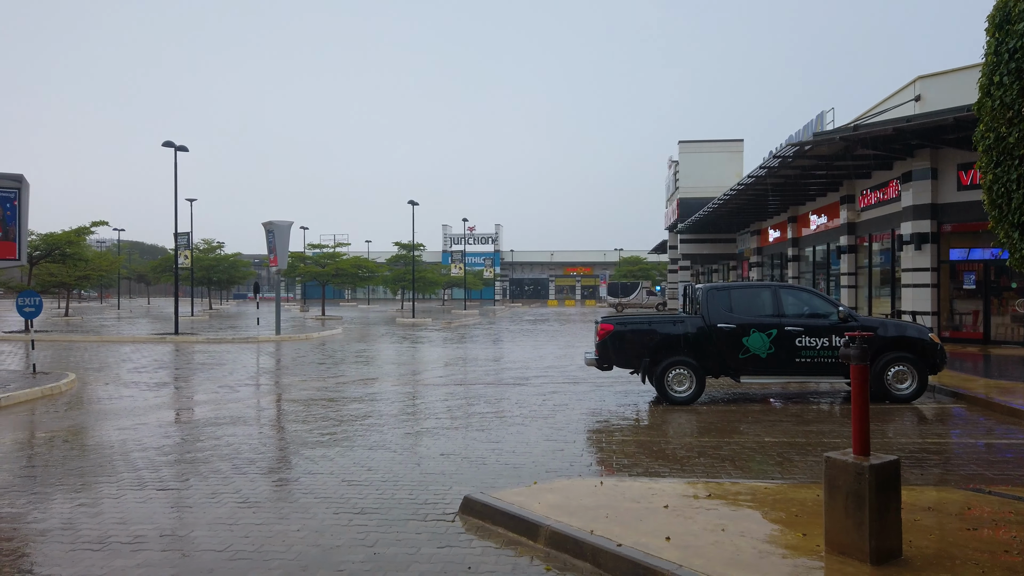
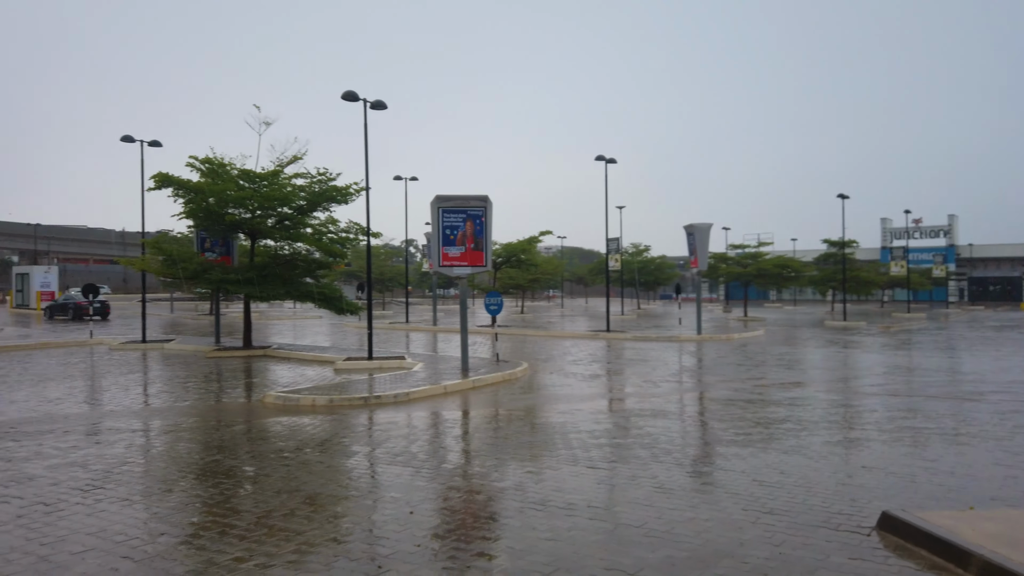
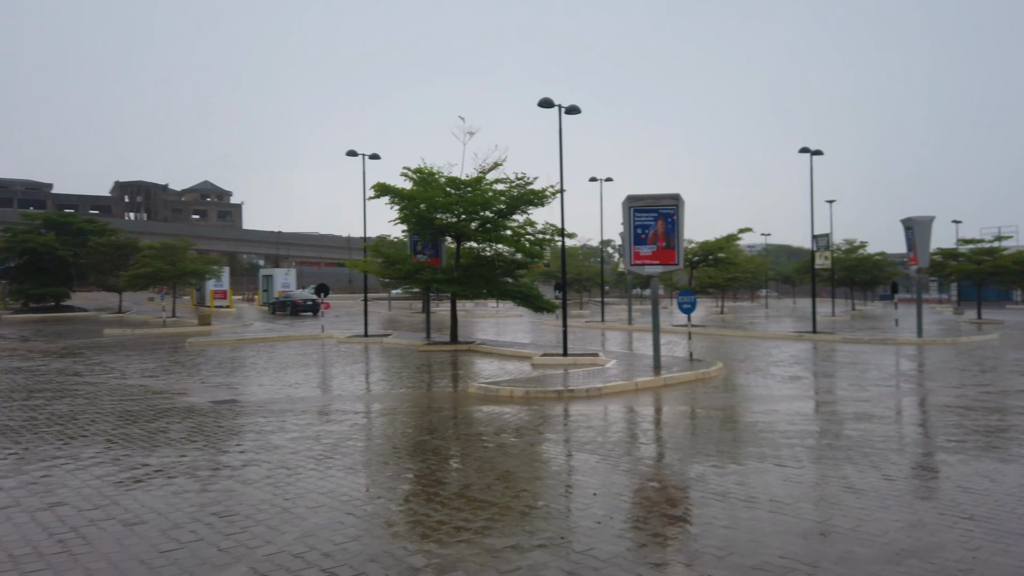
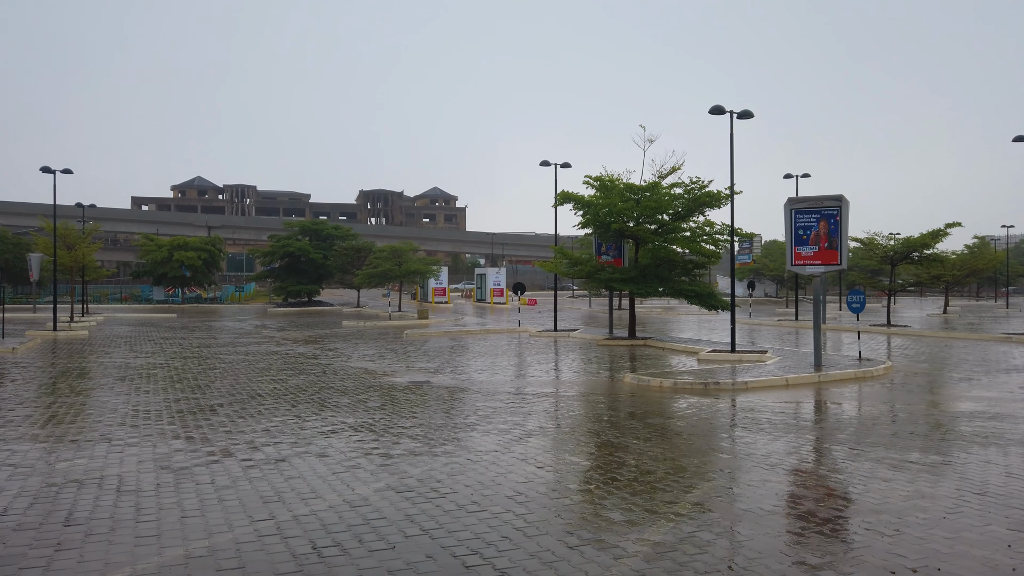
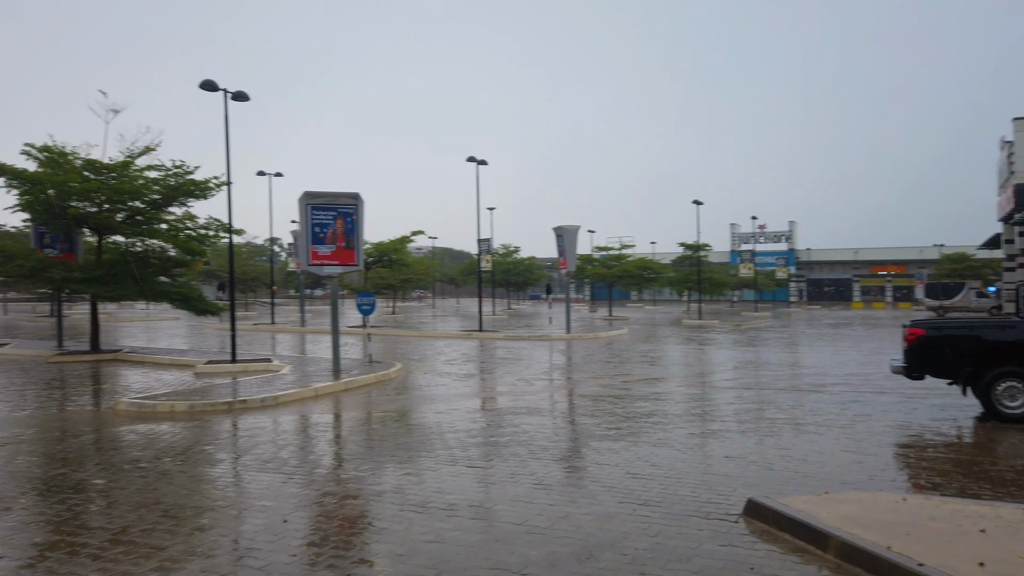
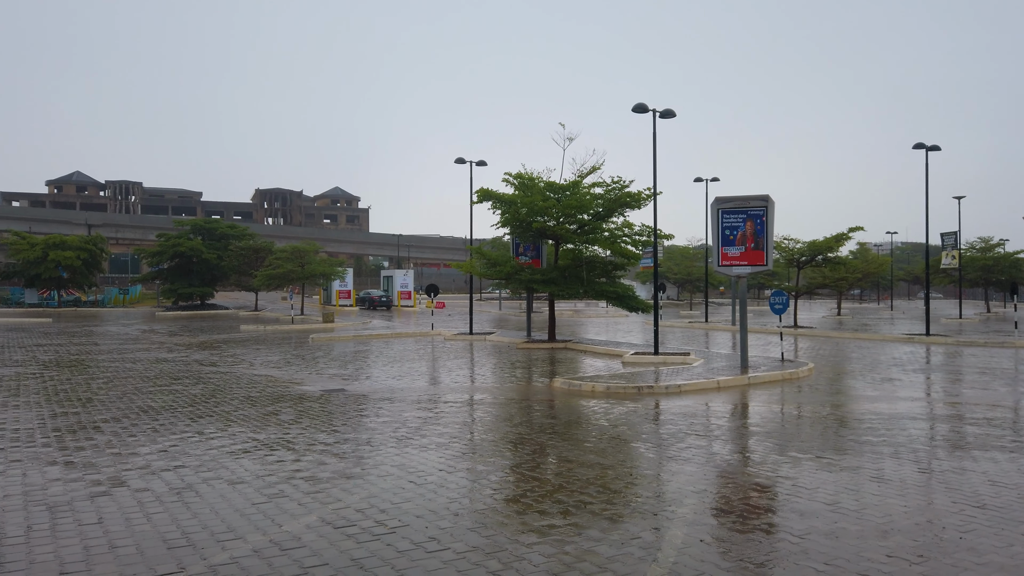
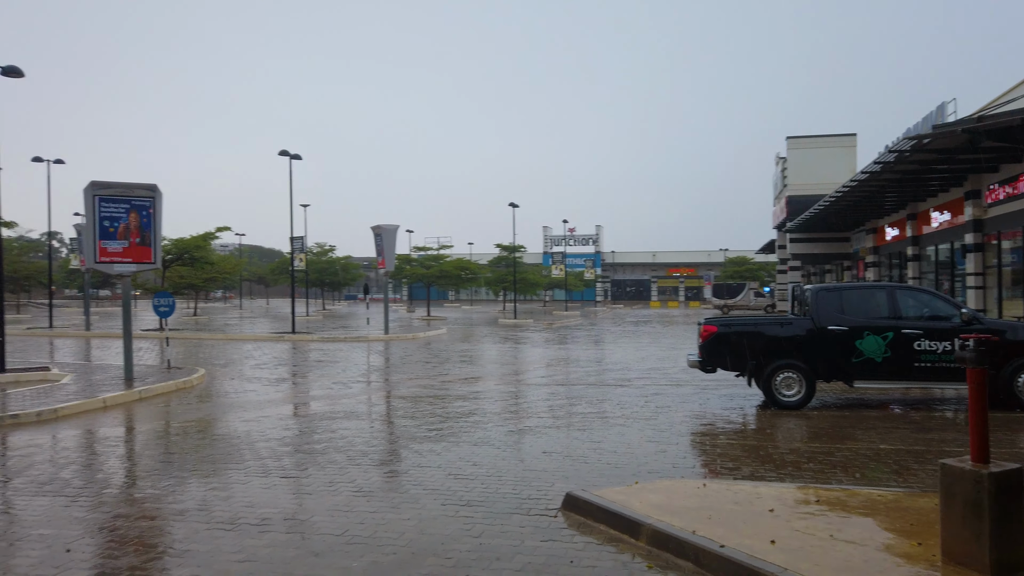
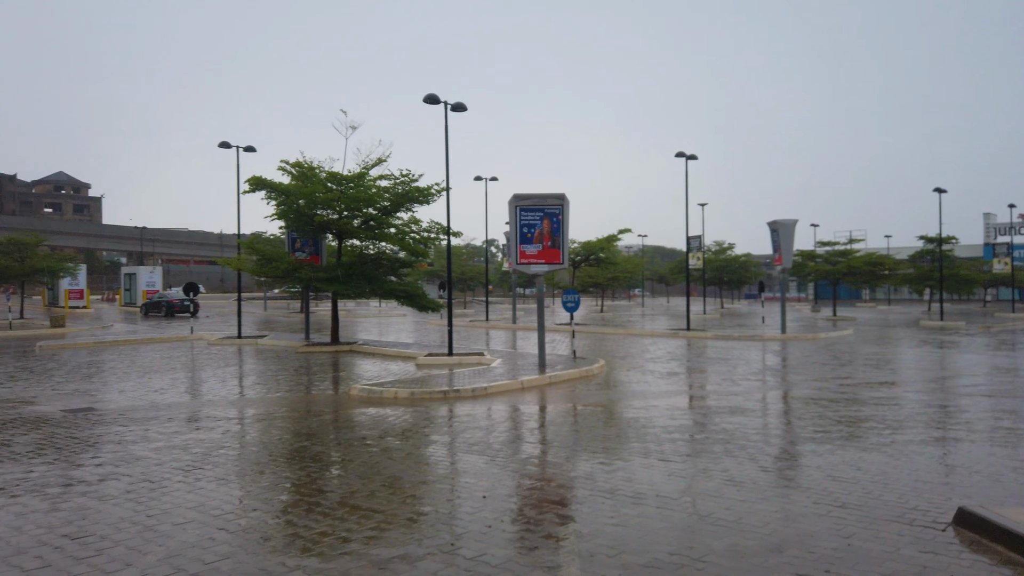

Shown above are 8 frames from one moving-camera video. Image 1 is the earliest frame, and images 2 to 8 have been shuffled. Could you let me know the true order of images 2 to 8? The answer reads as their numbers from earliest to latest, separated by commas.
7, 5, 2, 8, 3, 6, 4
